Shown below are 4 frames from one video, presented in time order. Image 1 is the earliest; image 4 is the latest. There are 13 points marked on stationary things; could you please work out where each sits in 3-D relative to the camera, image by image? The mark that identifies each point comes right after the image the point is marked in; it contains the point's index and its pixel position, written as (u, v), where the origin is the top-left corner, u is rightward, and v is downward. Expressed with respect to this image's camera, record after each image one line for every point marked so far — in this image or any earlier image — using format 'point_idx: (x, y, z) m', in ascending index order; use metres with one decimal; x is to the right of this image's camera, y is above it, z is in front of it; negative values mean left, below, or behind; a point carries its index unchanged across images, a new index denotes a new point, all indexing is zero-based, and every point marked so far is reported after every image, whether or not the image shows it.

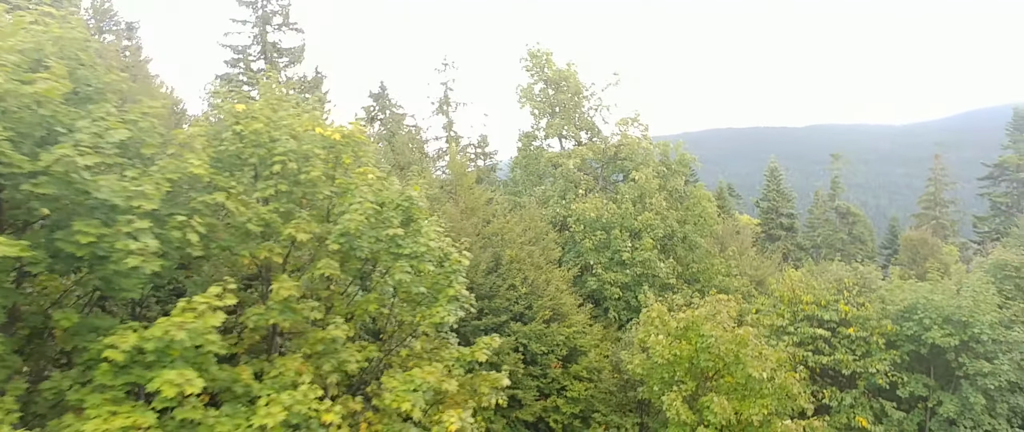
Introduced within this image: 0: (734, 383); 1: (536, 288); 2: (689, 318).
0: (+4.7, -3.5, +14.0) m
1: (+0.6, -2.0, +18.3) m
2: (+3.8, -2.2, +14.2) m
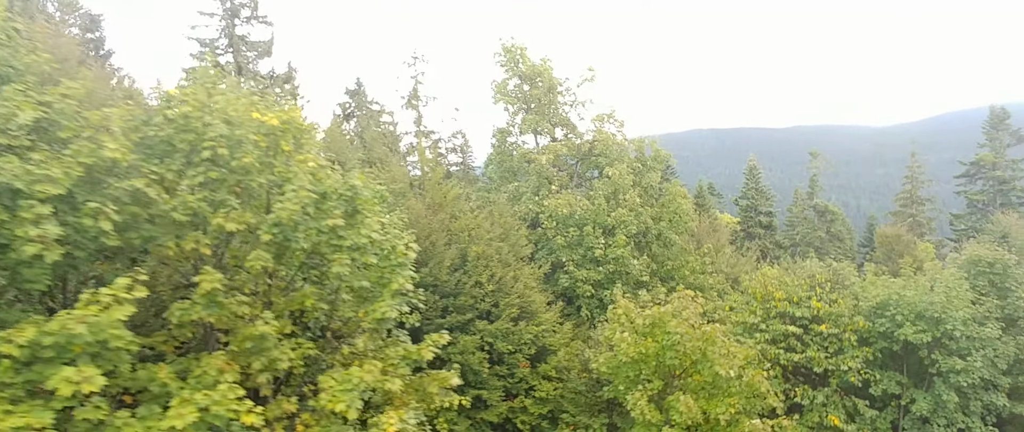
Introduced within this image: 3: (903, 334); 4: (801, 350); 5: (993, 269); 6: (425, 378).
0: (+3.9, -3.4, +13.6) m
1: (-0.2, -1.9, +17.8) m
2: (+3.0, -2.0, +13.7) m
3: (+9.9, -3.0, +16.8) m
4: (+7.6, -3.5, +17.6) m
5: (+13.9, -1.5, +19.2) m
6: (-1.3, -2.4, +9.9) m
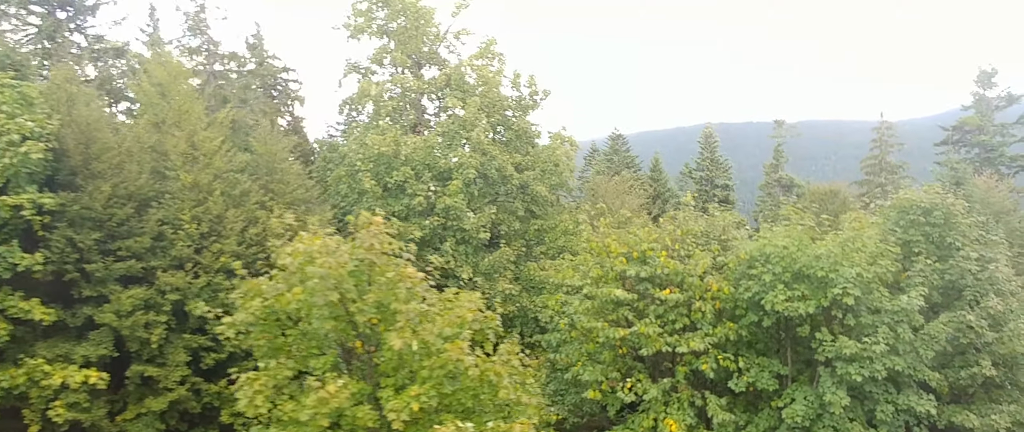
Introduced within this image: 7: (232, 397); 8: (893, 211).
0: (-1.6, -1.8, +8.5) m
1: (-5.6, -0.2, +12.9) m
2: (-2.6, -0.4, +8.7) m
3: (+4.5, -1.5, +11.4) m
4: (+2.3, -2.0, +12.3) m
5: (+8.6, -0.1, +13.6) m
6: (-7.0, -0.7, +5.0) m
7: (-5.2, -3.4, +12.4) m
8: (+8.2, +0.1, +14.2) m
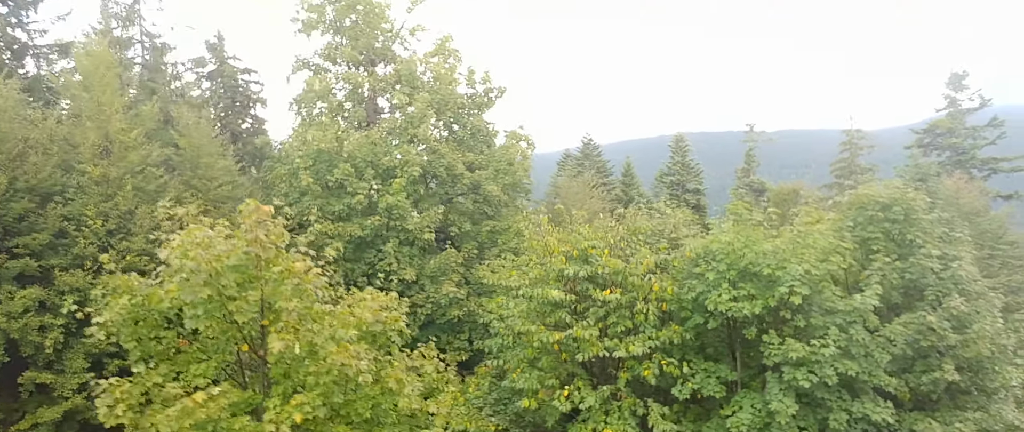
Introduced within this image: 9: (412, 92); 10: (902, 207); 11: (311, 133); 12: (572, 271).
0: (-2.8, -1.7, +7.6) m
1: (-6.8, -0.2, +11.9) m
2: (-3.7, -0.3, +7.8) m
3: (+3.3, -1.4, +10.6) m
4: (+1.0, -1.9, +11.5) m
5: (+7.3, 0.0, +13.0) m
6: (-8.1, -0.5, +4.0) m
7: (-6.4, -3.3, +11.4) m
8: (+6.9, +0.2, +13.6) m
9: (-2.8, +3.6, +19.3) m
10: (+7.5, +0.1, +12.9) m
11: (-5.0, +2.0, +16.5) m
12: (+1.0, -1.0, +11.6) m
